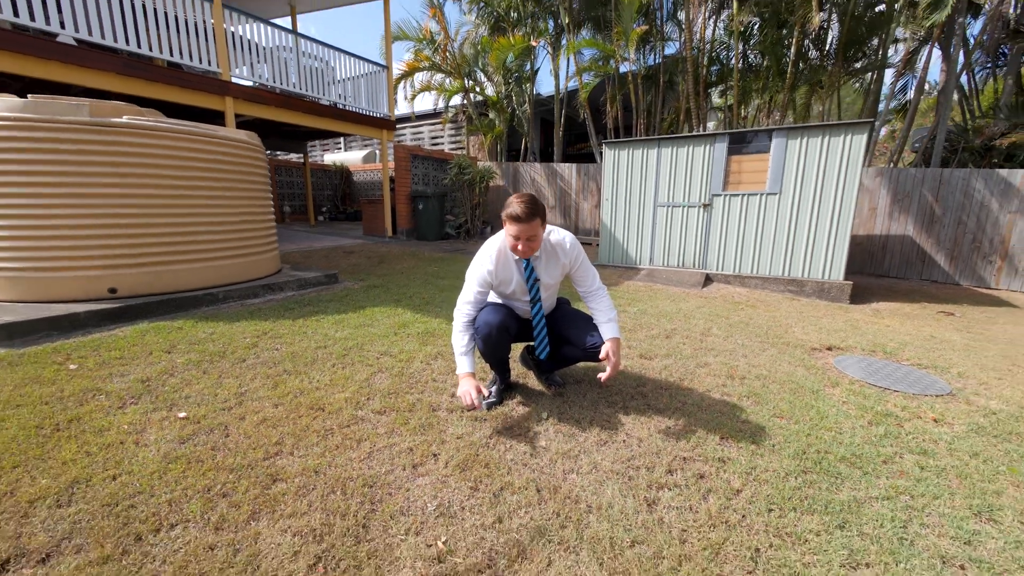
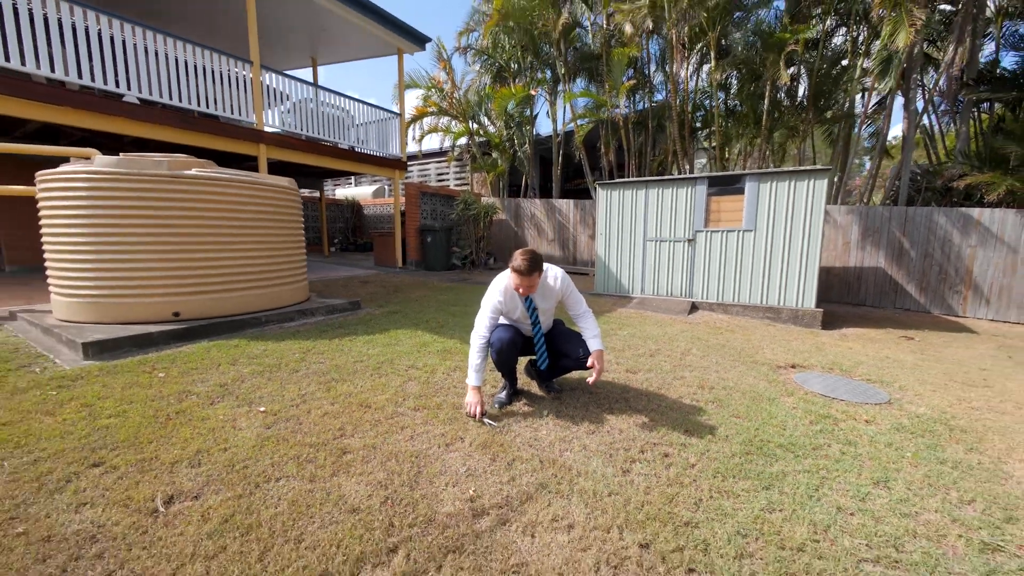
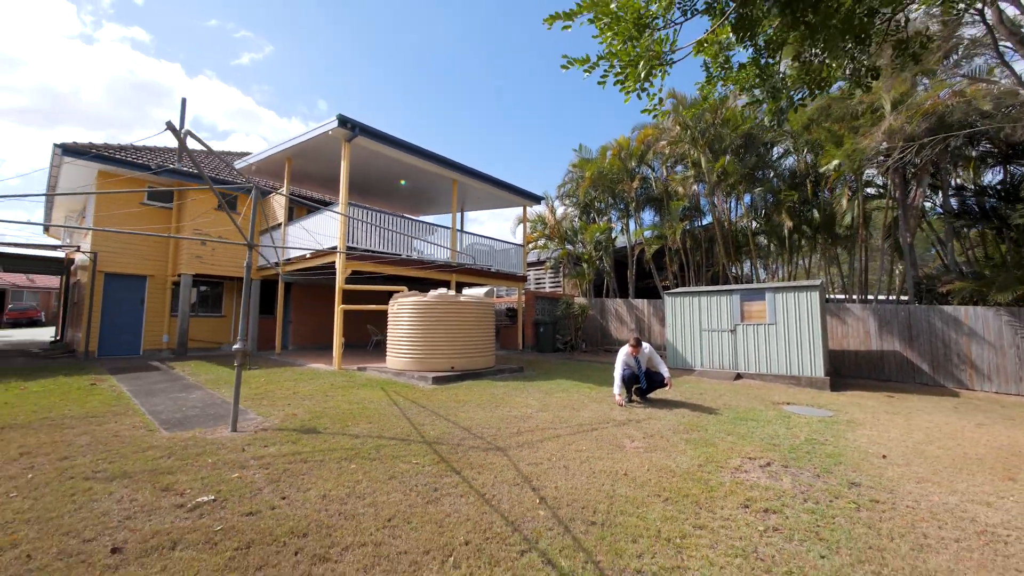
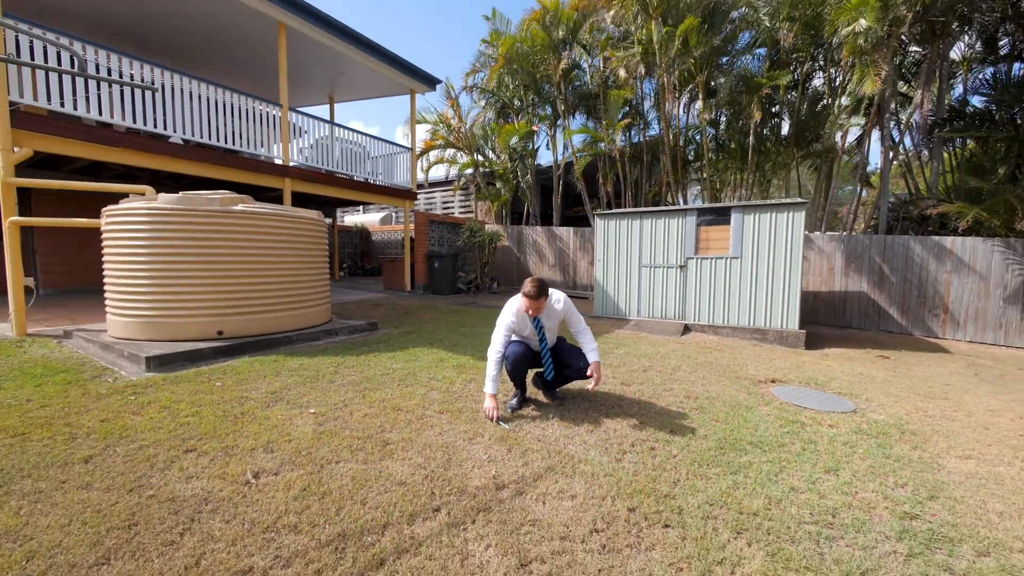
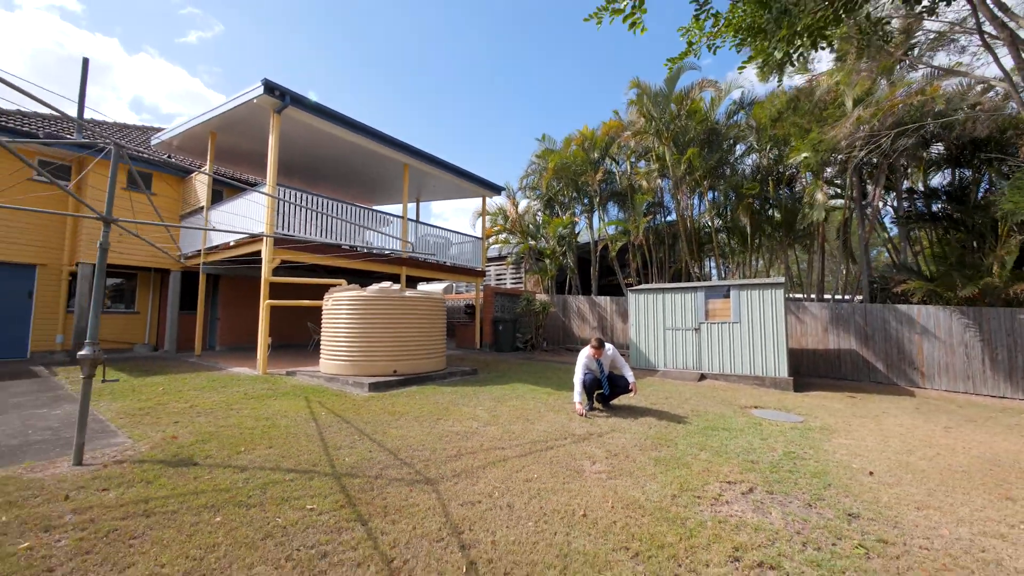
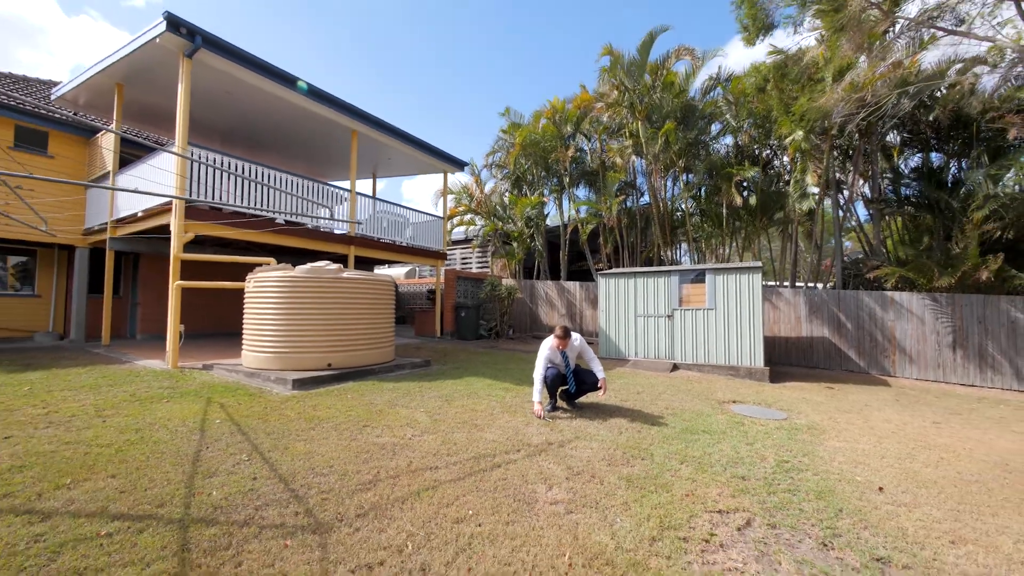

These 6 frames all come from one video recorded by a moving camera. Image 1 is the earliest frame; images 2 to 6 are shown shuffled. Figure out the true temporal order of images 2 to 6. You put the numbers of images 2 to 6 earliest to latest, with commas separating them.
2, 4, 6, 5, 3
